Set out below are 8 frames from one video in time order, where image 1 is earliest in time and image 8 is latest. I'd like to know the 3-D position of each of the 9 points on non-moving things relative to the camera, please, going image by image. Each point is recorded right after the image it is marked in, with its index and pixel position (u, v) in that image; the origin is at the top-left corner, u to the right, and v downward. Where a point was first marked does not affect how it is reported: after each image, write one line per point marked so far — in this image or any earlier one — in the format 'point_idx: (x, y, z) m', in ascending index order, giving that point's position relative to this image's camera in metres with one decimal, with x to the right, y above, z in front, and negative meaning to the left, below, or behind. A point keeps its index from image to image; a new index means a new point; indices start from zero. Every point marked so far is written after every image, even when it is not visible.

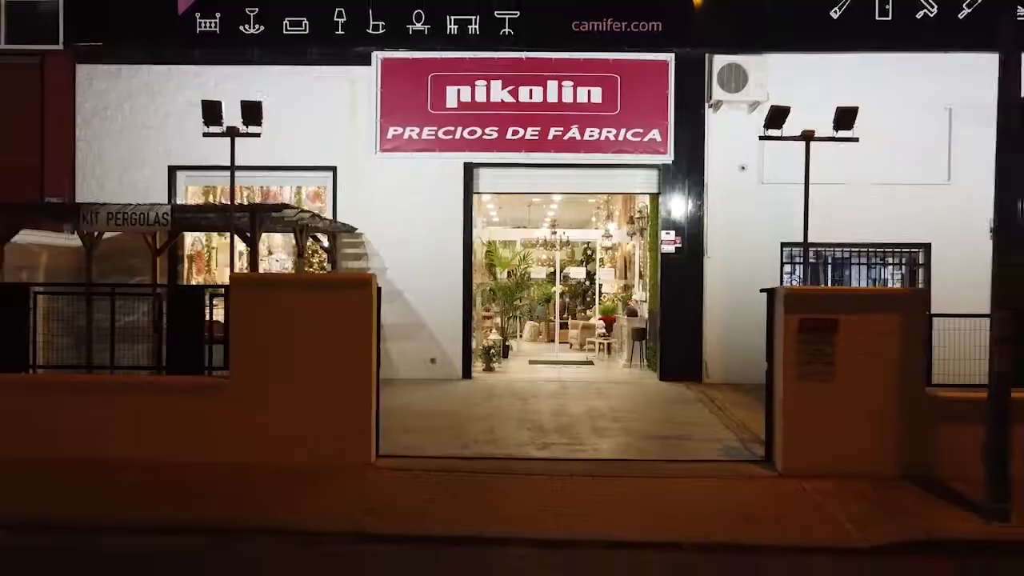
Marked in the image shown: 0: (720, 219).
0: (+2.5, +0.8, +9.8) m
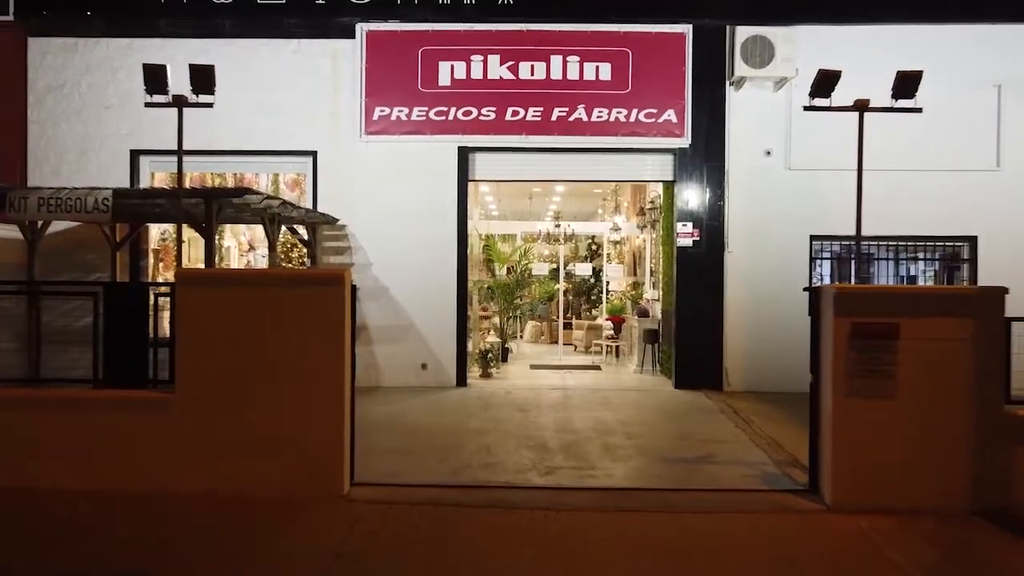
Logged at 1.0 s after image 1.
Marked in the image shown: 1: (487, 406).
0: (+2.5, +0.9, +8.8) m
1: (-0.2, -1.2, +8.0) m
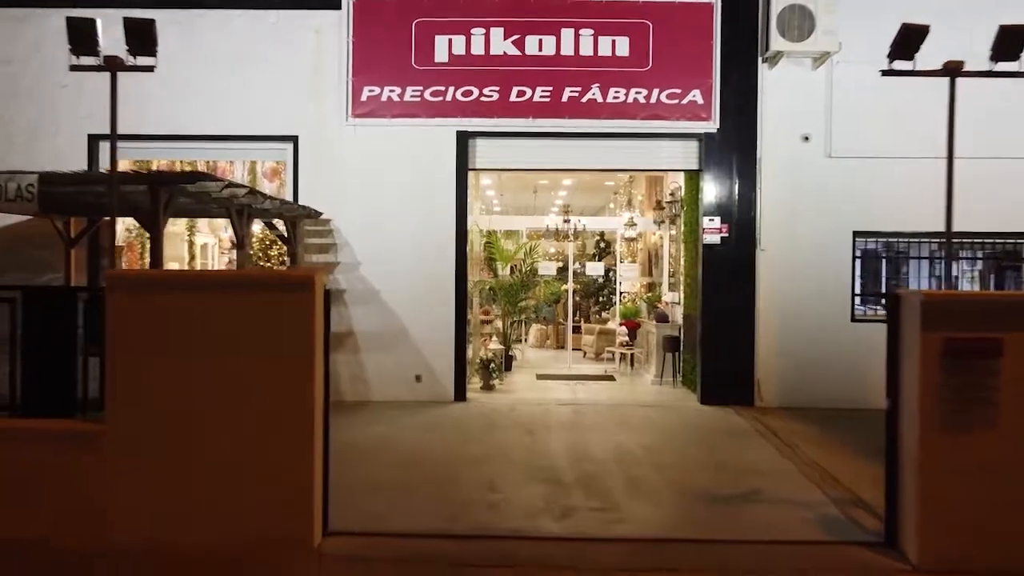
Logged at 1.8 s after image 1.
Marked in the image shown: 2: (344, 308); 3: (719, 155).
0: (+2.6, +0.8, +7.8) m
1: (-0.2, -1.2, +7.0) m
2: (-1.7, -0.2, +8.0) m
3: (+2.0, +1.3, +7.9) m
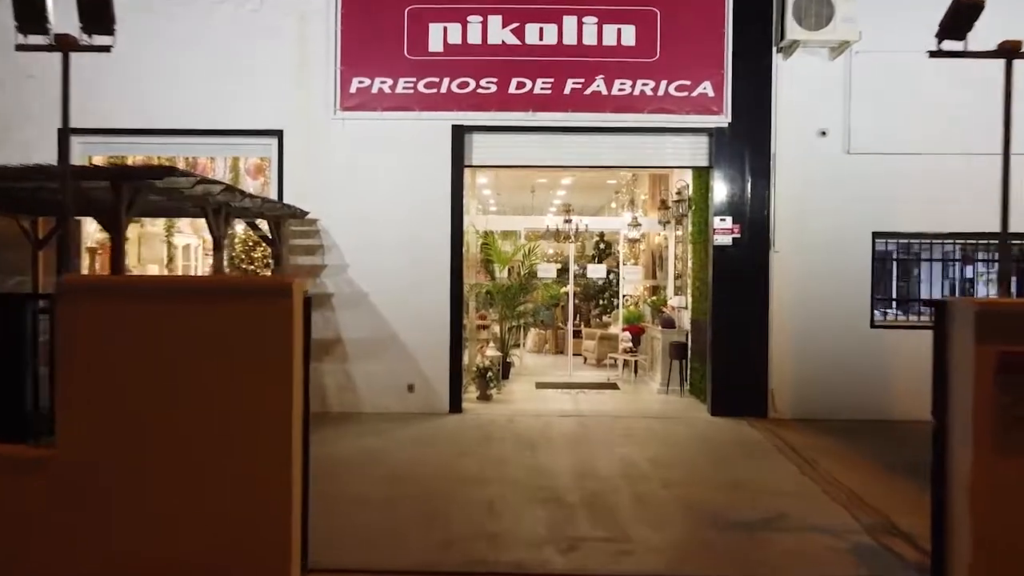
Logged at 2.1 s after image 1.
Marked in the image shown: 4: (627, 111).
0: (+2.6, +0.8, +7.4) m
1: (-0.2, -1.2, +6.5) m
2: (-1.7, -0.2, +7.5) m
3: (+2.0, +1.3, +7.4) m
4: (+1.1, +1.6, +7.4) m
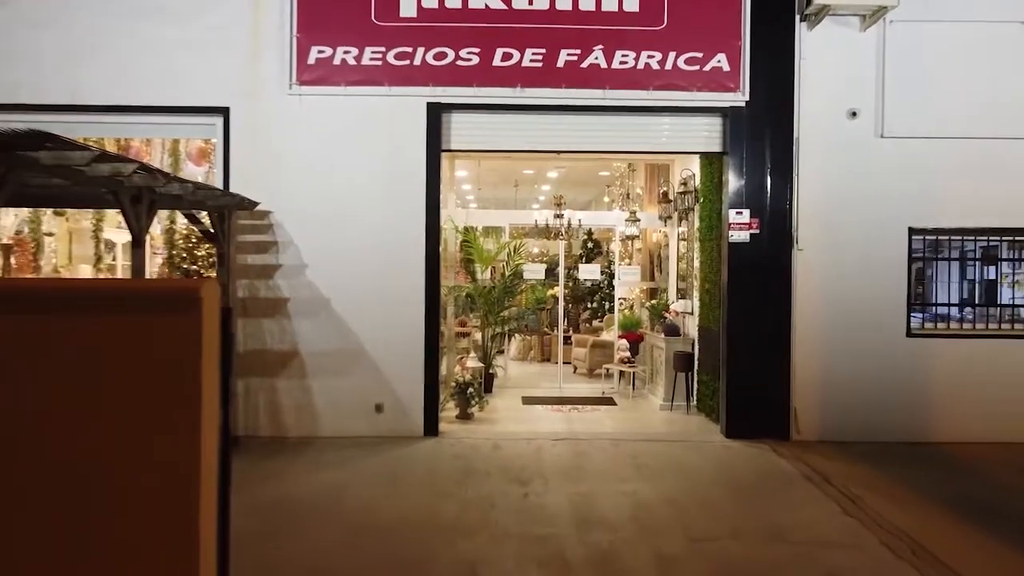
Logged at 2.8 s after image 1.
0: (+2.5, +0.8, +6.5) m
1: (-0.3, -1.3, +5.5) m
2: (-1.8, -0.3, +6.4) m
3: (+1.9, +1.2, +6.5) m
4: (+0.9, +1.6, +6.4) m
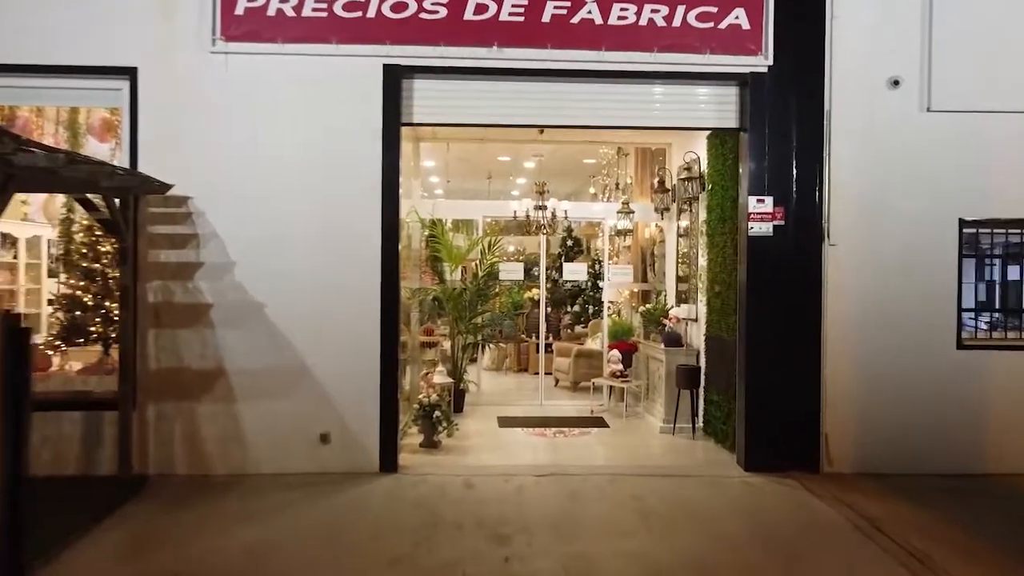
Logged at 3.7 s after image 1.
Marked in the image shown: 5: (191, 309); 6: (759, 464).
0: (+2.3, +0.7, +5.4) m
1: (-0.4, -1.3, +4.3) m
2: (-2.0, -0.3, +5.2) m
3: (+1.7, +1.2, +5.4) m
4: (+0.8, +1.6, +5.3) m
5: (-2.1, -0.1, +5.2) m
6: (+1.7, -1.2, +5.4) m
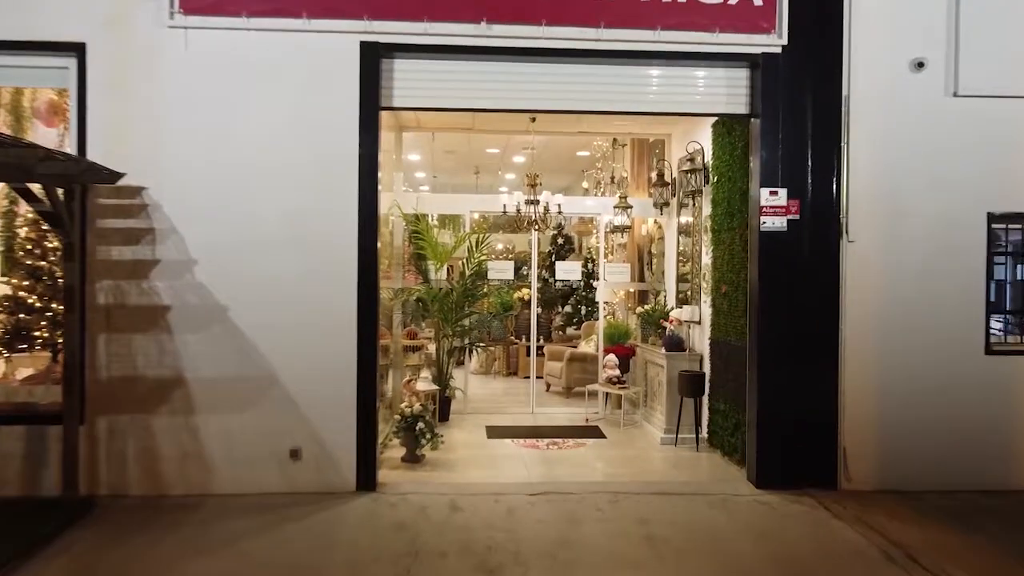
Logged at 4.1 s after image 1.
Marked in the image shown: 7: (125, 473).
0: (+2.2, +0.7, +5.0) m
1: (-0.5, -1.3, +3.9) m
2: (-2.0, -0.3, +4.7) m
3: (+1.7, +1.2, +5.0) m
4: (+0.7, +1.6, +4.9) m
5: (-2.1, -0.1, +4.7) m
6: (+1.6, -1.2, +4.9) m
7: (-2.3, -1.1, +4.7) m
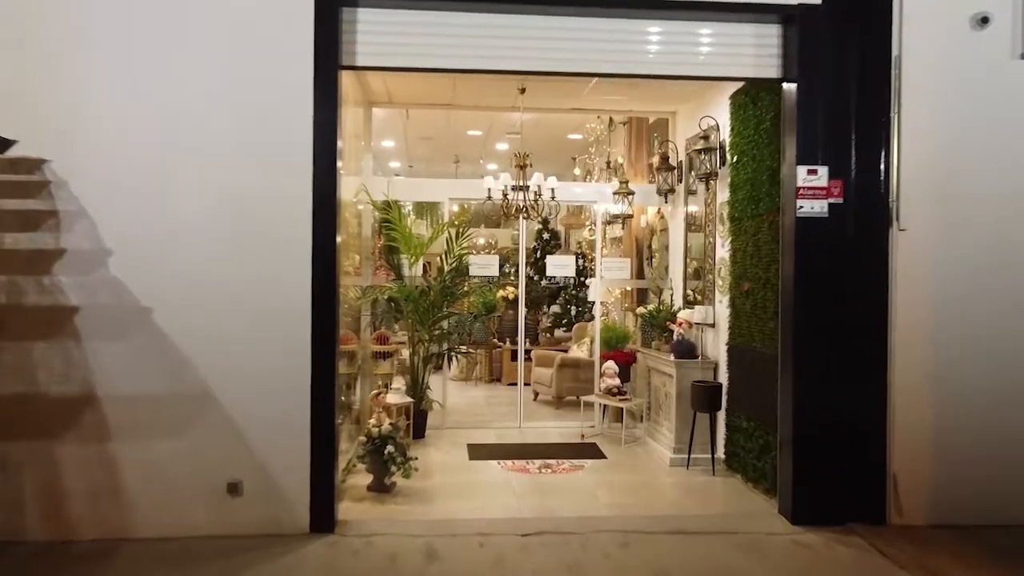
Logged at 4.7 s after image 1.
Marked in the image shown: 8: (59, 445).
0: (+2.2, +0.8, +4.2) m
1: (-0.5, -1.3, +3.0) m
2: (-2.1, -0.3, +3.8) m
3: (+1.6, +1.2, +4.2) m
4: (+0.7, +1.6, +4.0) m
5: (-2.2, -0.1, +3.8) m
6: (+1.5, -1.2, +4.1) m
7: (-2.3, -1.1, +3.8) m
8: (-2.1, -0.7, +3.8) m
